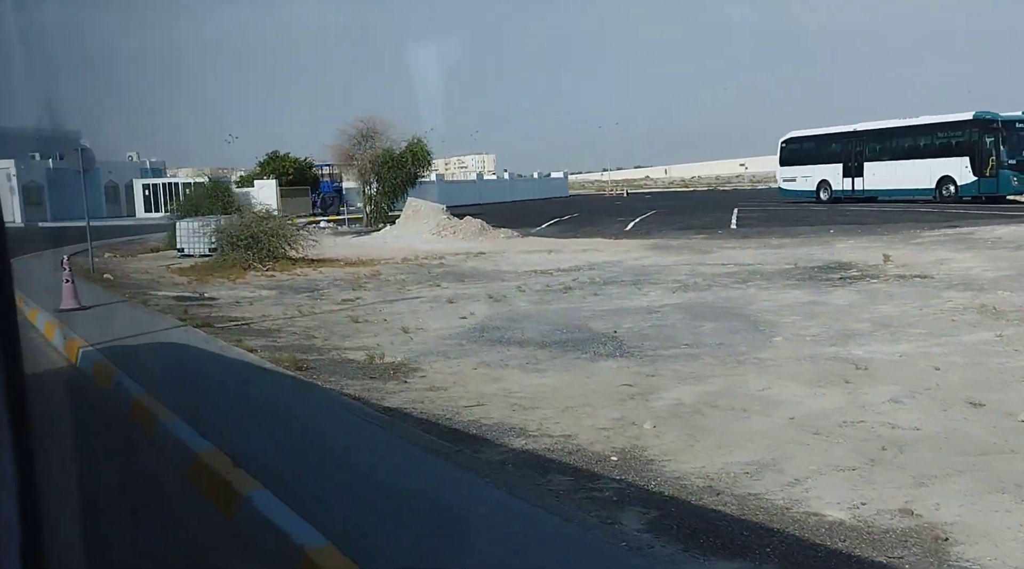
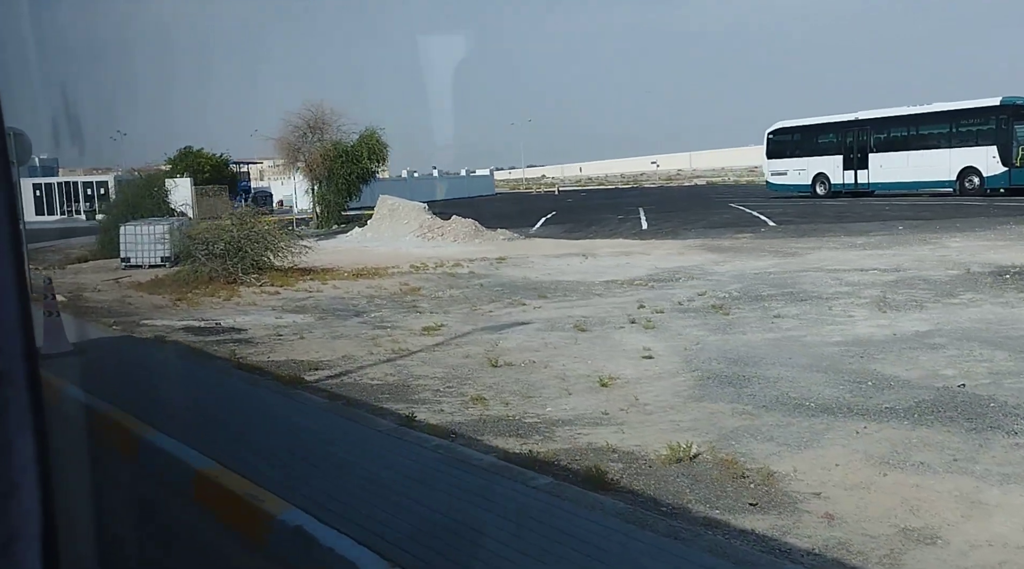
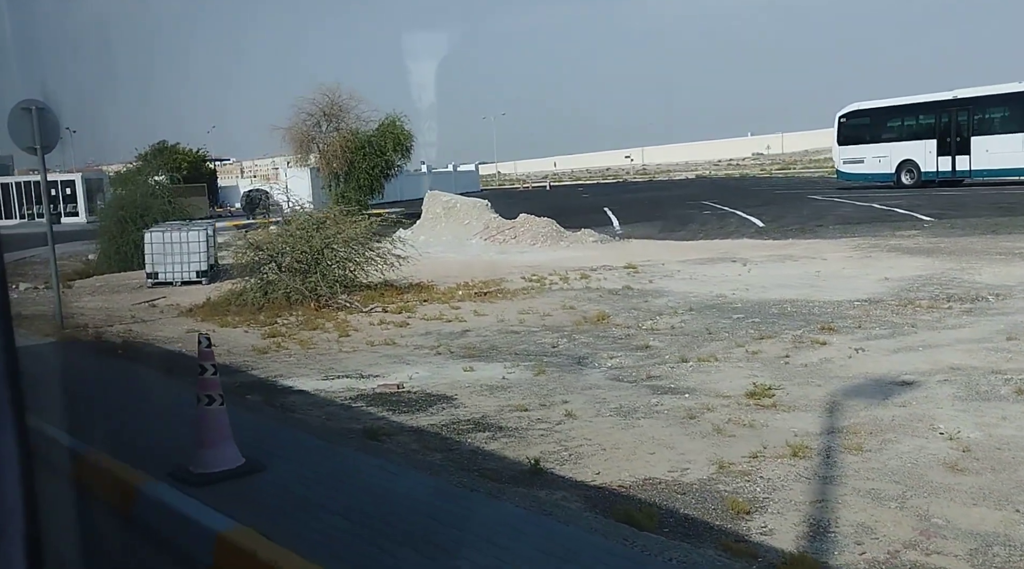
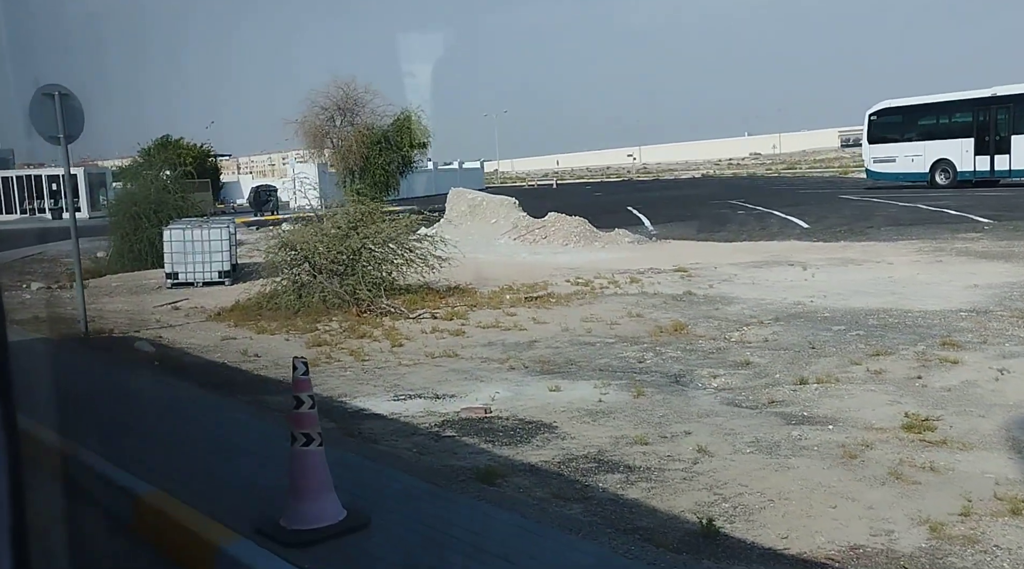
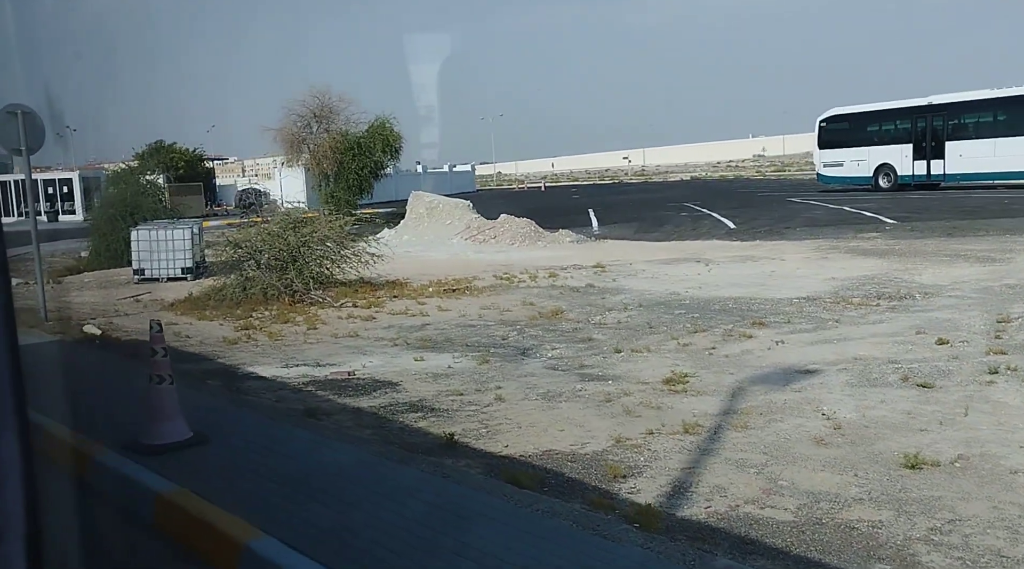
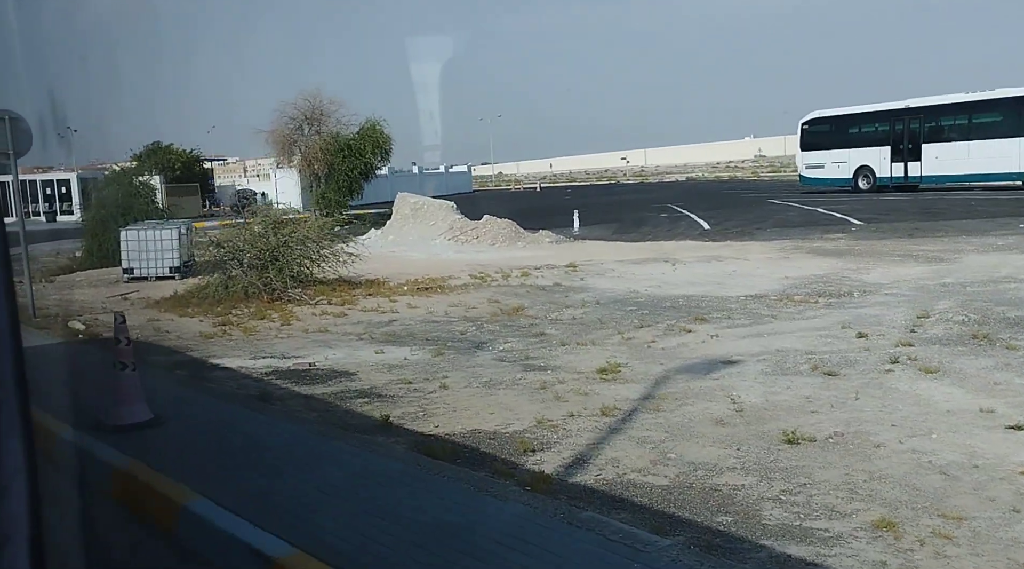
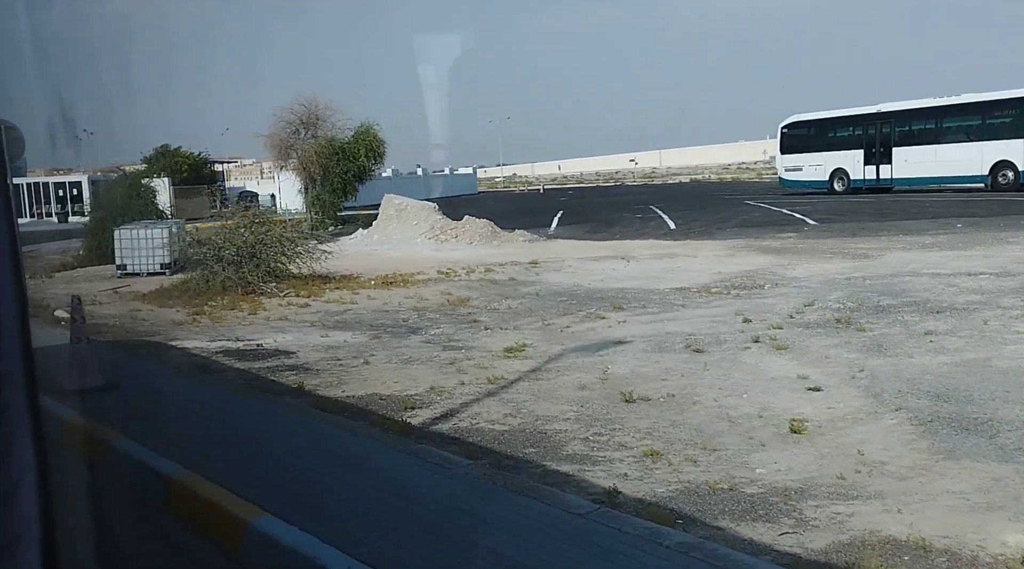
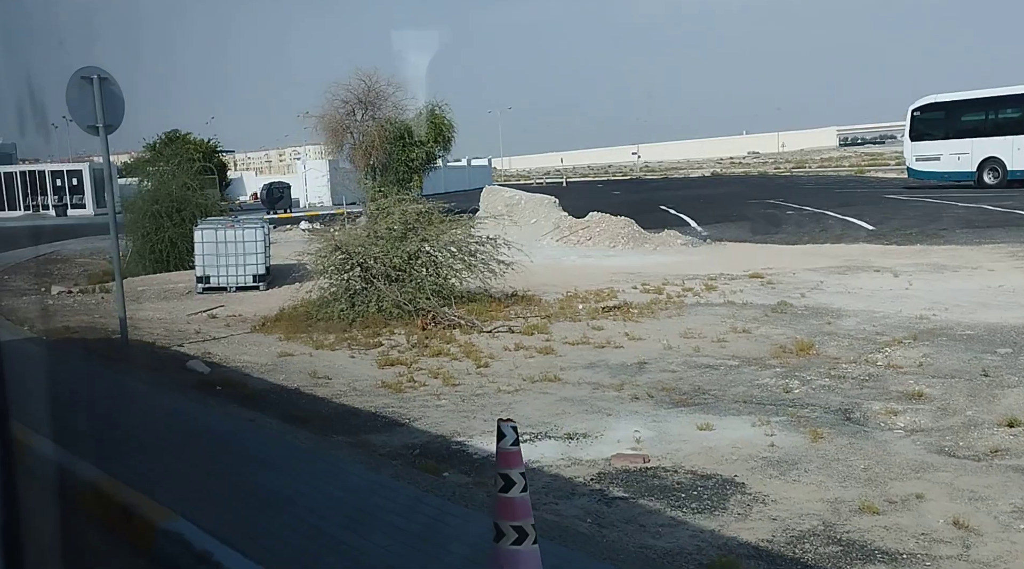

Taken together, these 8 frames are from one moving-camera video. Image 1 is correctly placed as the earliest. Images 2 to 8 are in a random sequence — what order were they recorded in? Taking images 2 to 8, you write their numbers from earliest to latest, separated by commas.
2, 7, 6, 5, 3, 4, 8
